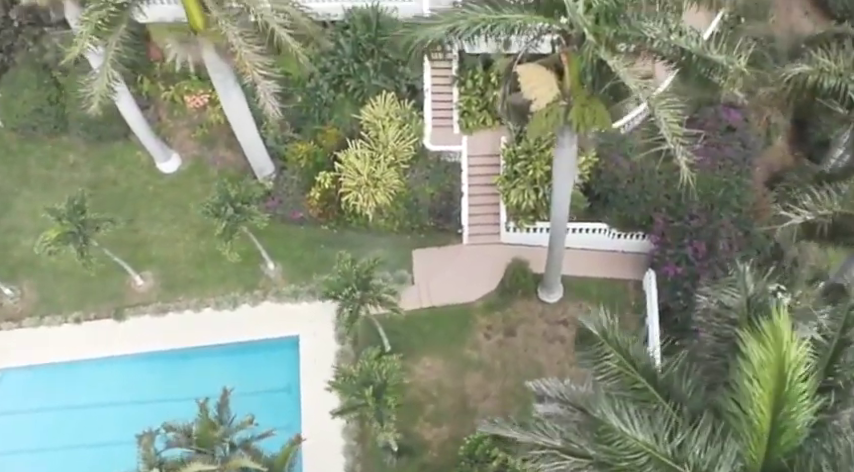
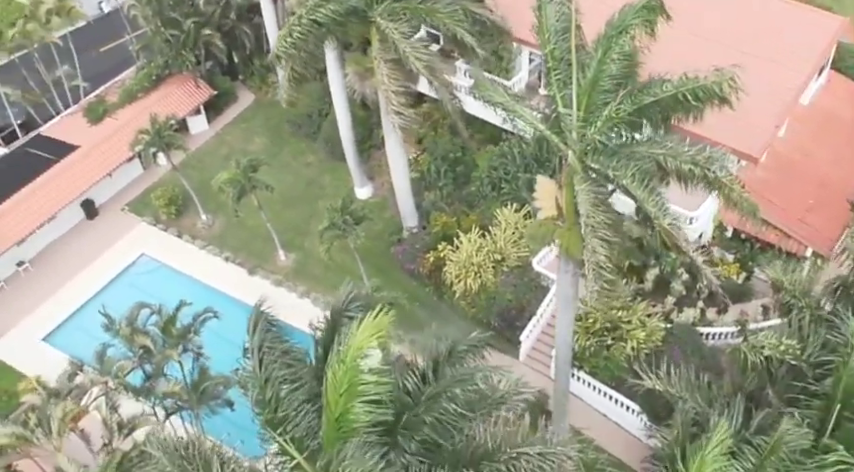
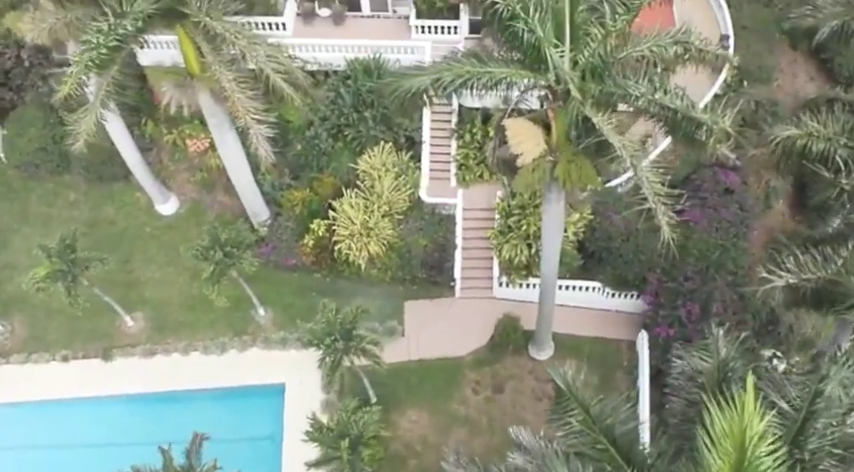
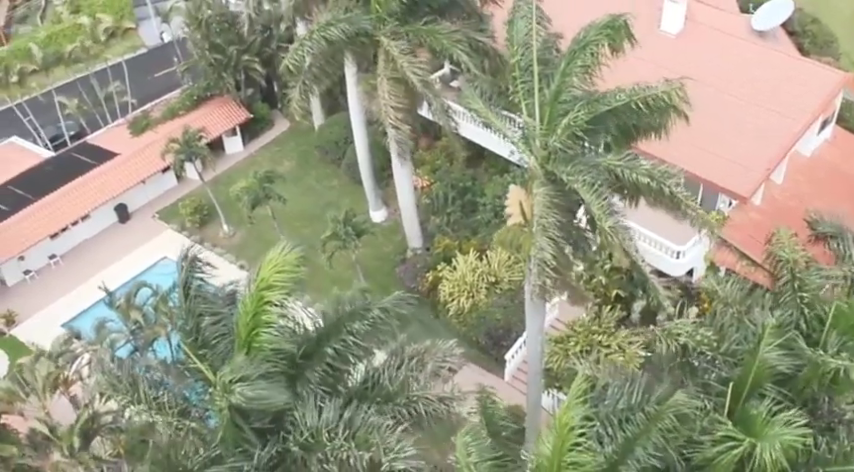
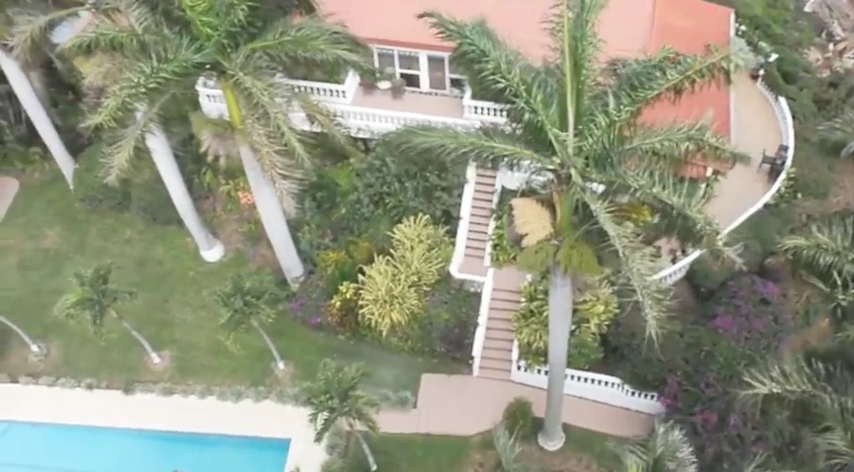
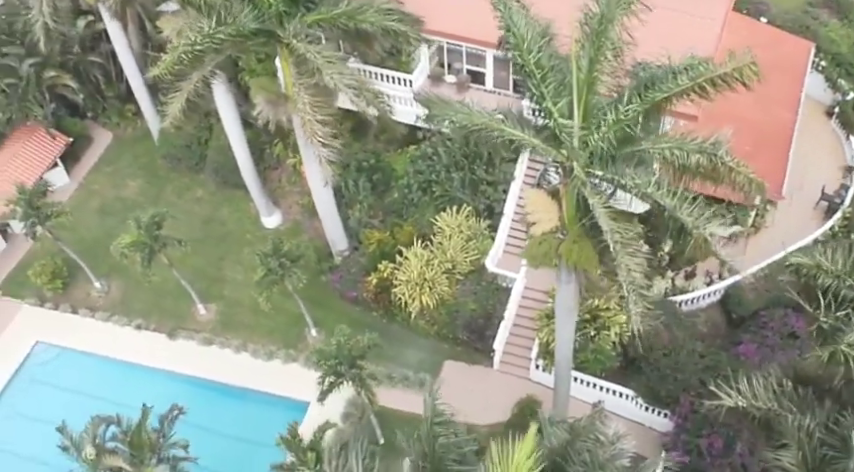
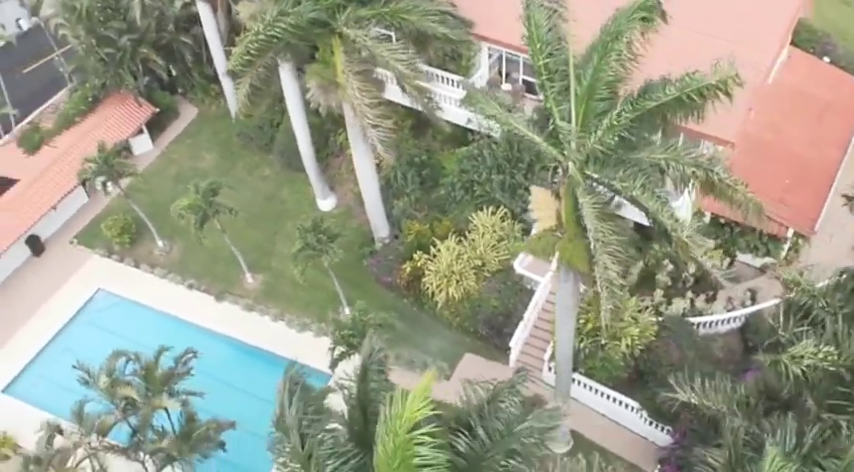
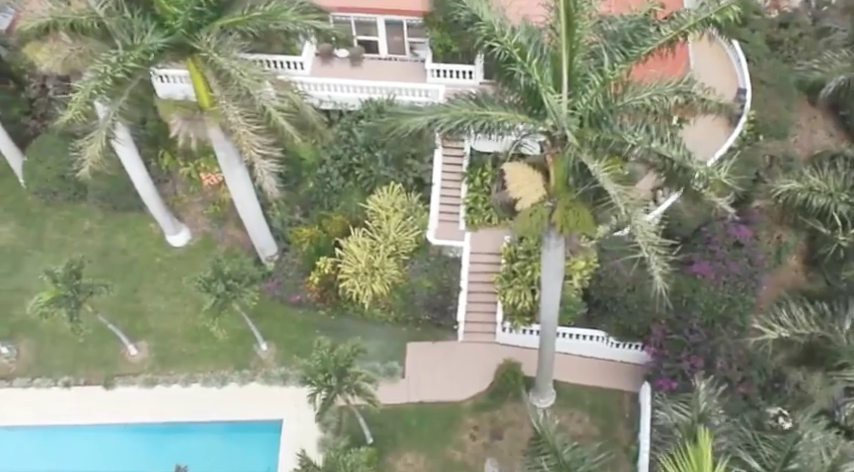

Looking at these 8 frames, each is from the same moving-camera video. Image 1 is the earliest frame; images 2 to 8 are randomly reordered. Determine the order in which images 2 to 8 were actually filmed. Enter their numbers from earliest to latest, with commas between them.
3, 8, 5, 6, 7, 2, 4
